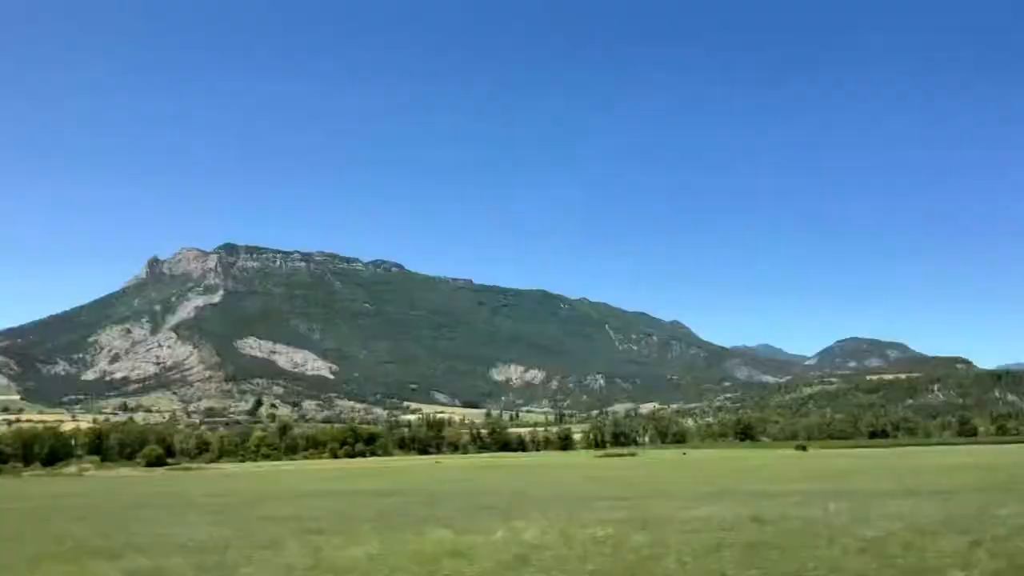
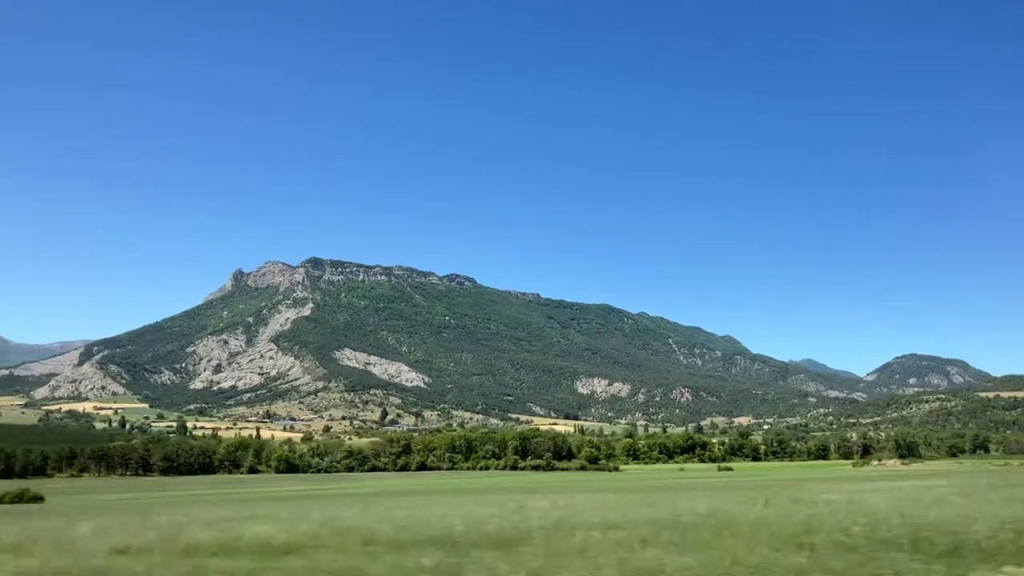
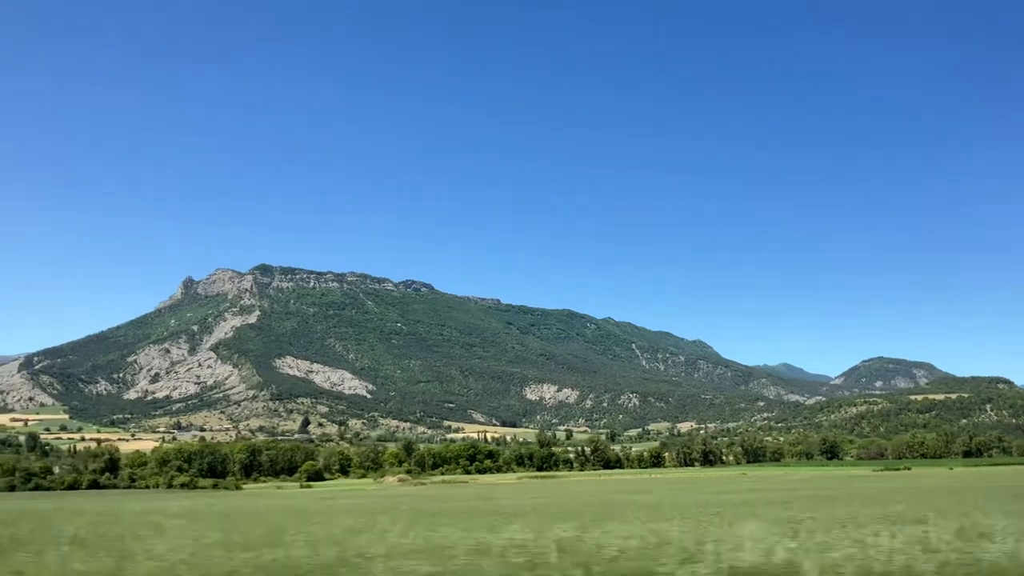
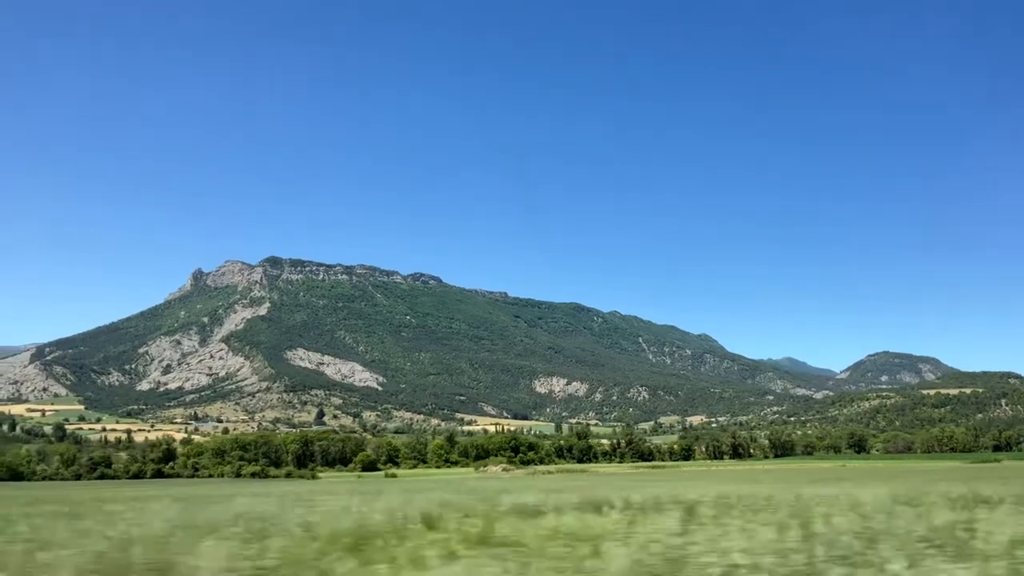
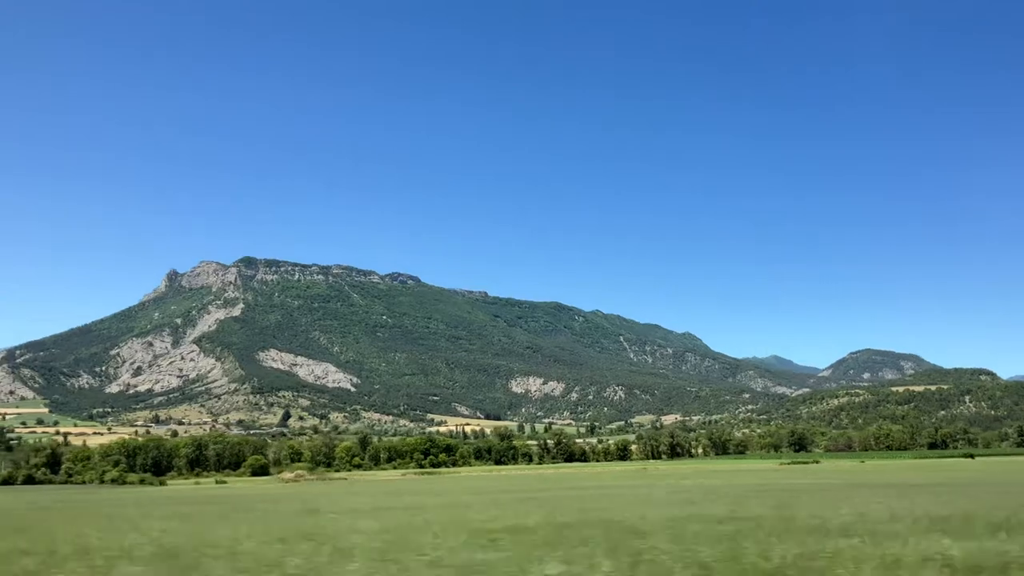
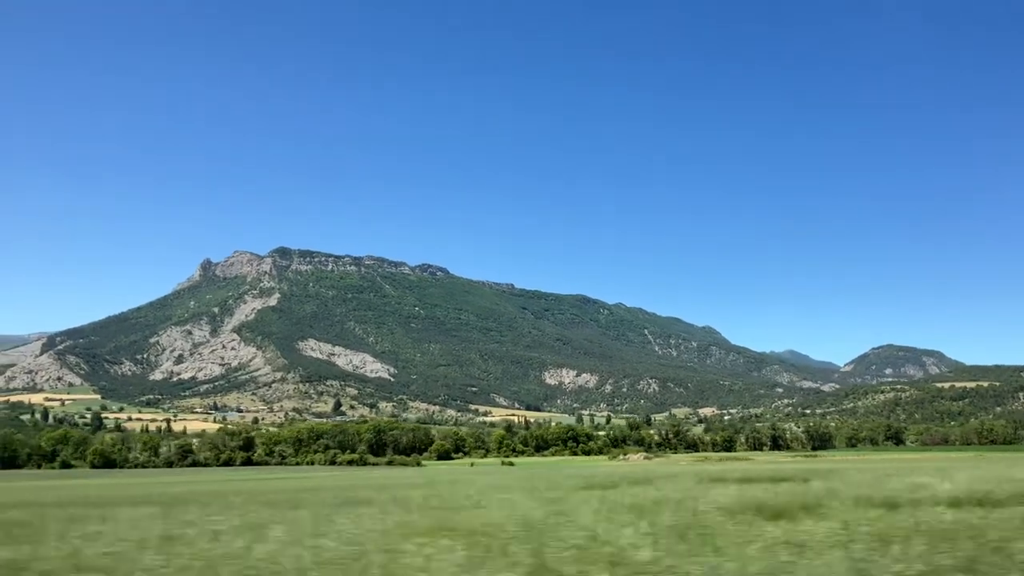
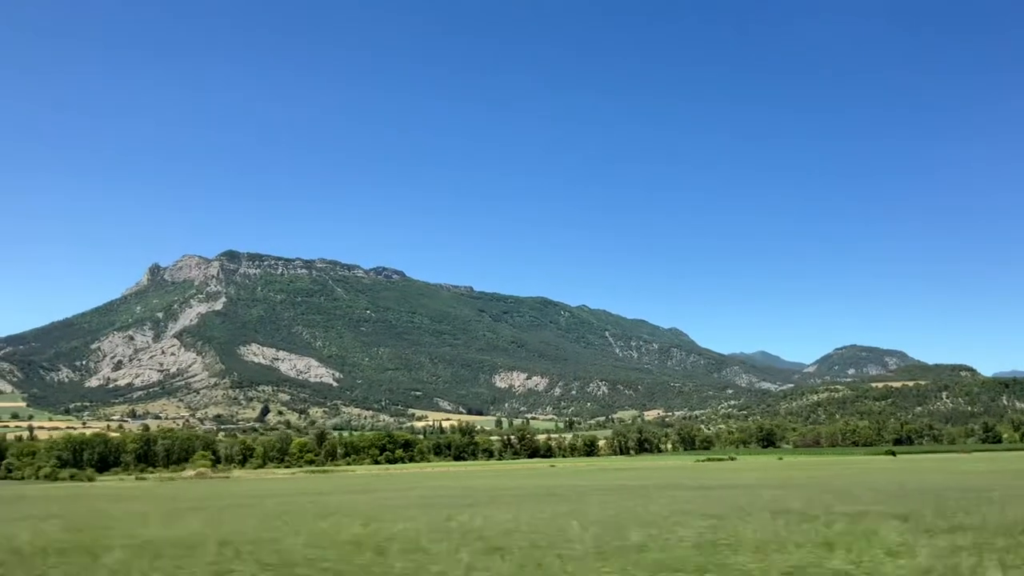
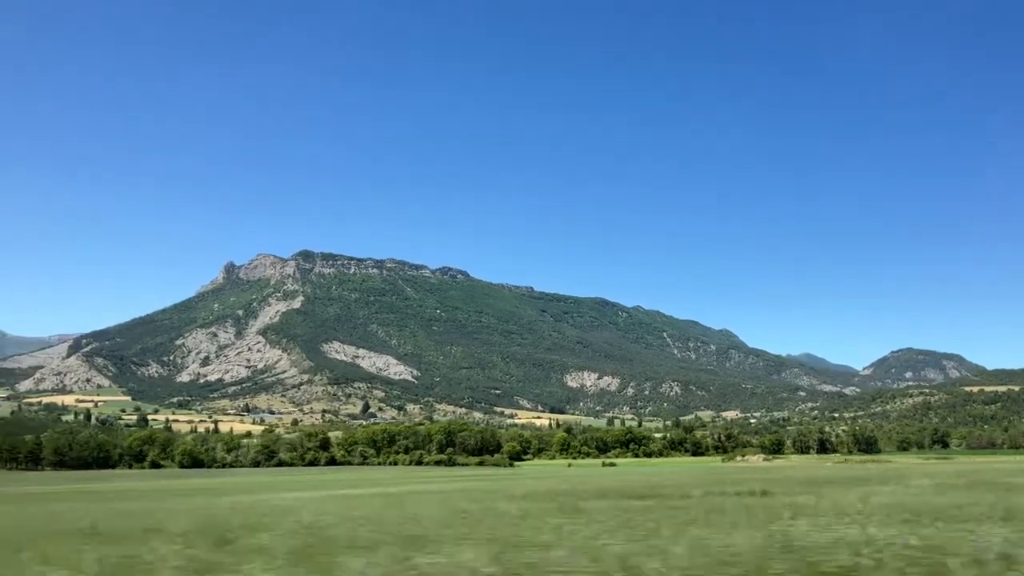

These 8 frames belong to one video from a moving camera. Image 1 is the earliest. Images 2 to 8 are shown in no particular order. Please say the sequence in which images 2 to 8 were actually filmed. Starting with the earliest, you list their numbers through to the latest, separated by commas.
7, 5, 3, 4, 6, 8, 2
